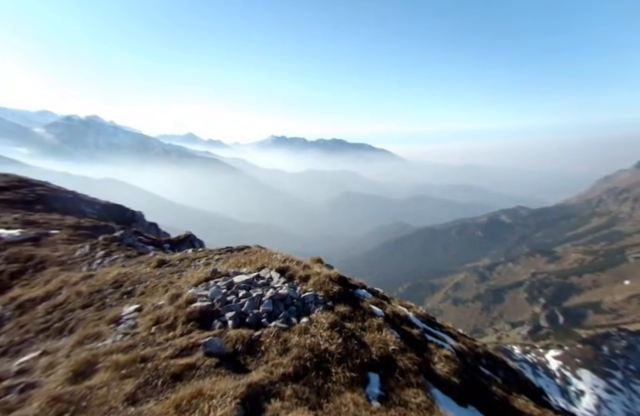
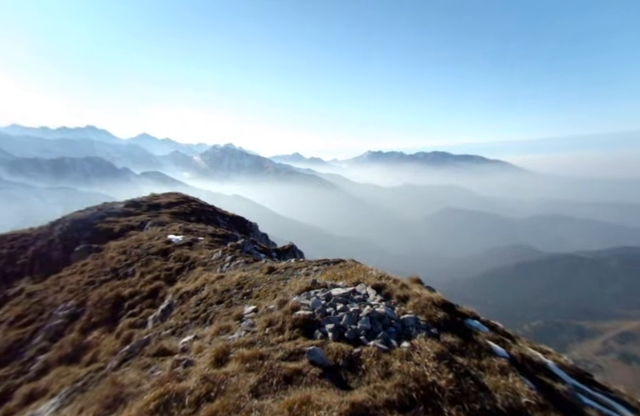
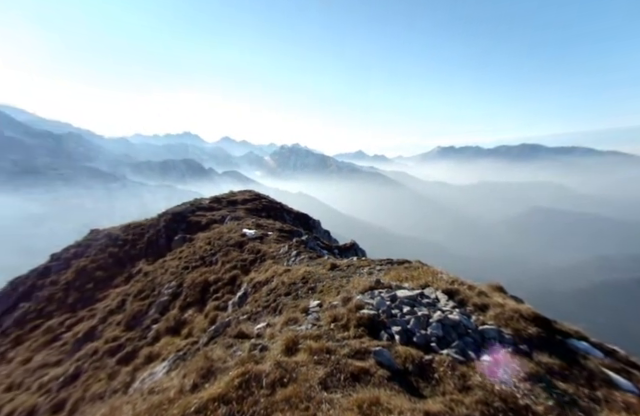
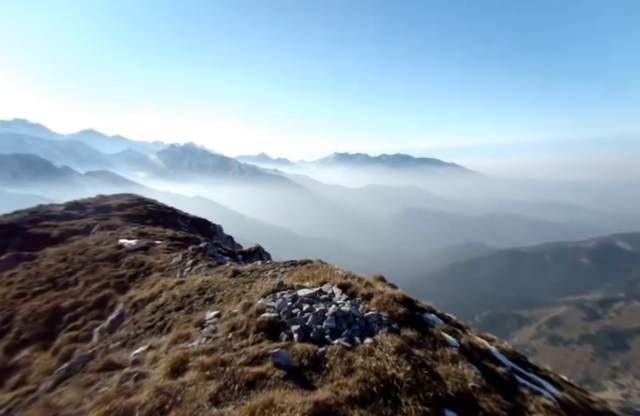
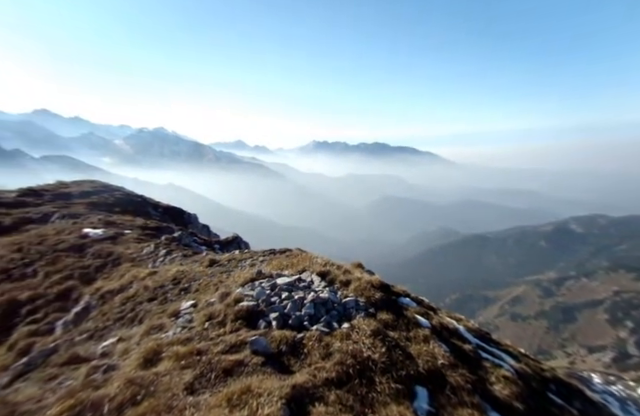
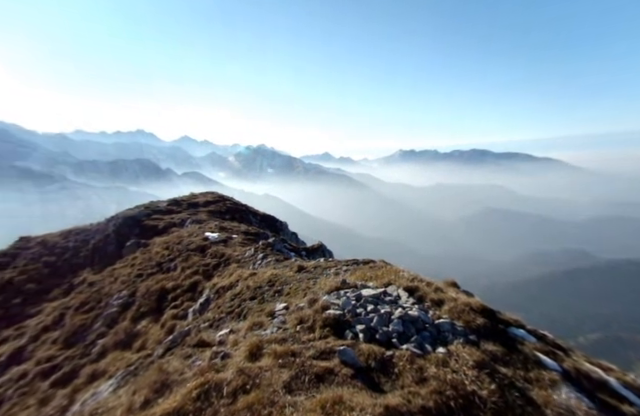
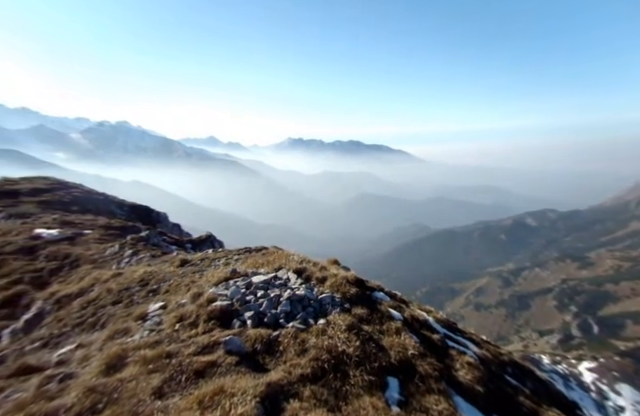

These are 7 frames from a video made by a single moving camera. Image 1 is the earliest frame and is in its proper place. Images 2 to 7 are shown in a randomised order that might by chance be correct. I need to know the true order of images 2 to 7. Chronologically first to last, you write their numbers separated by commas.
7, 5, 4, 2, 6, 3
